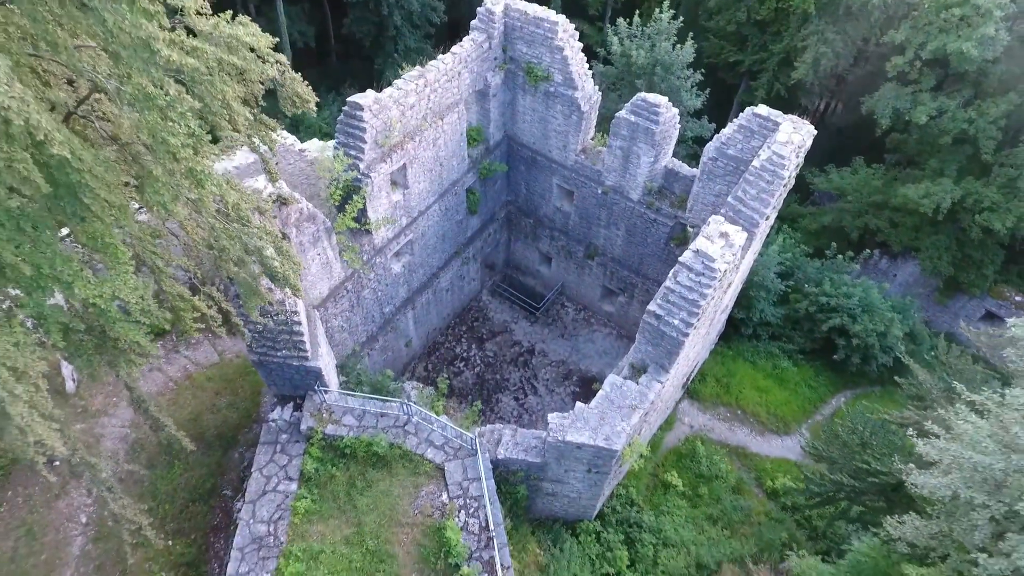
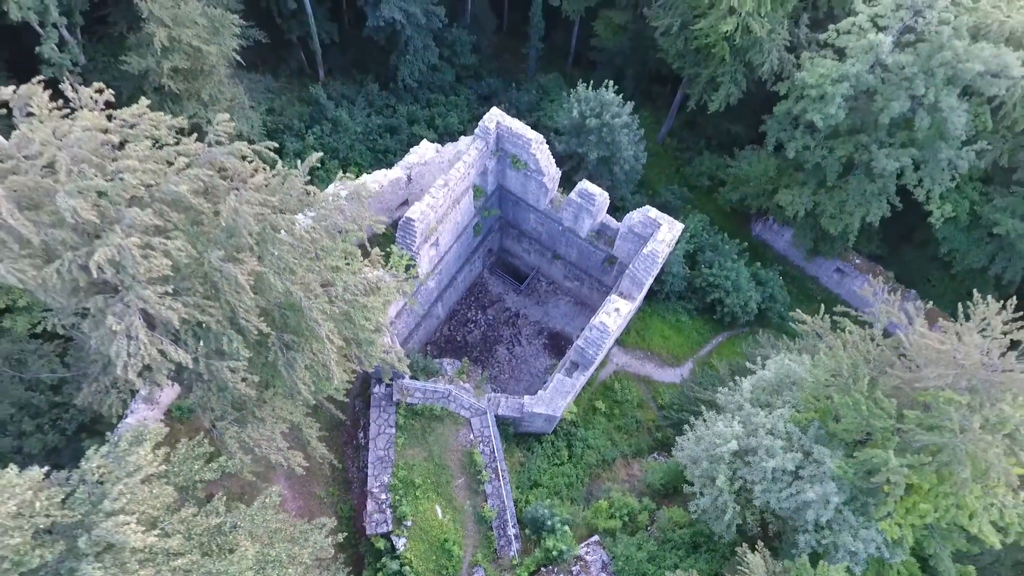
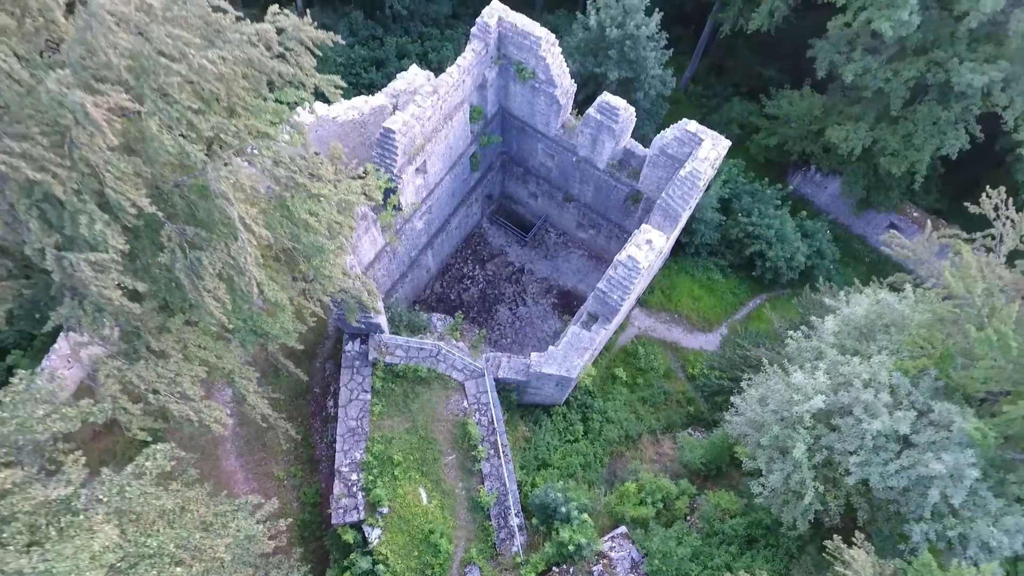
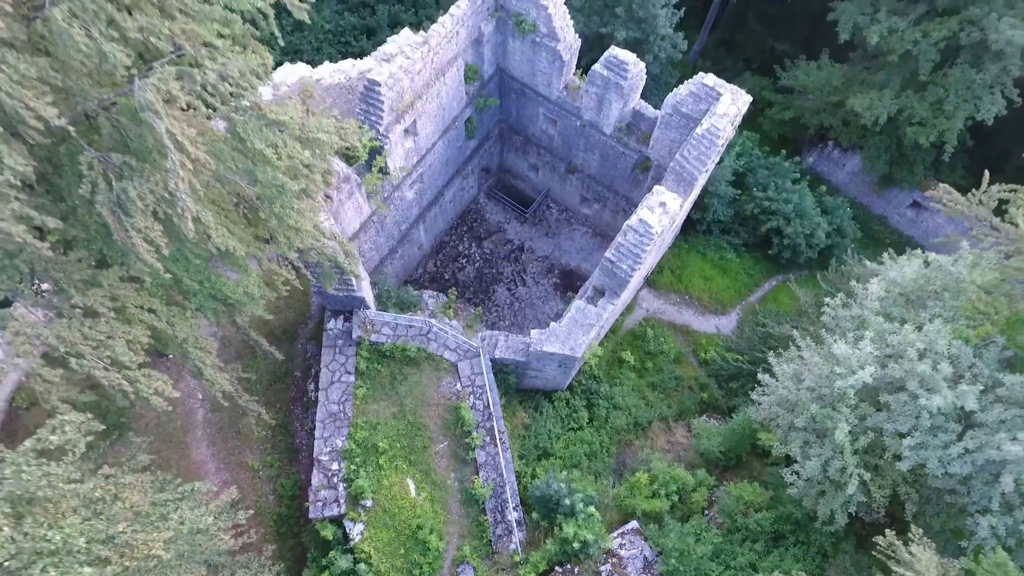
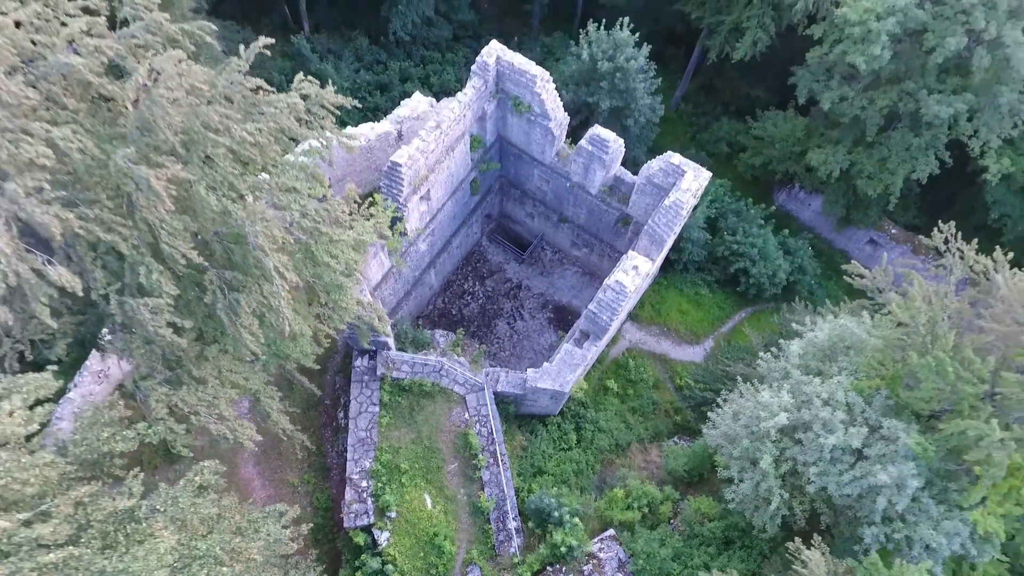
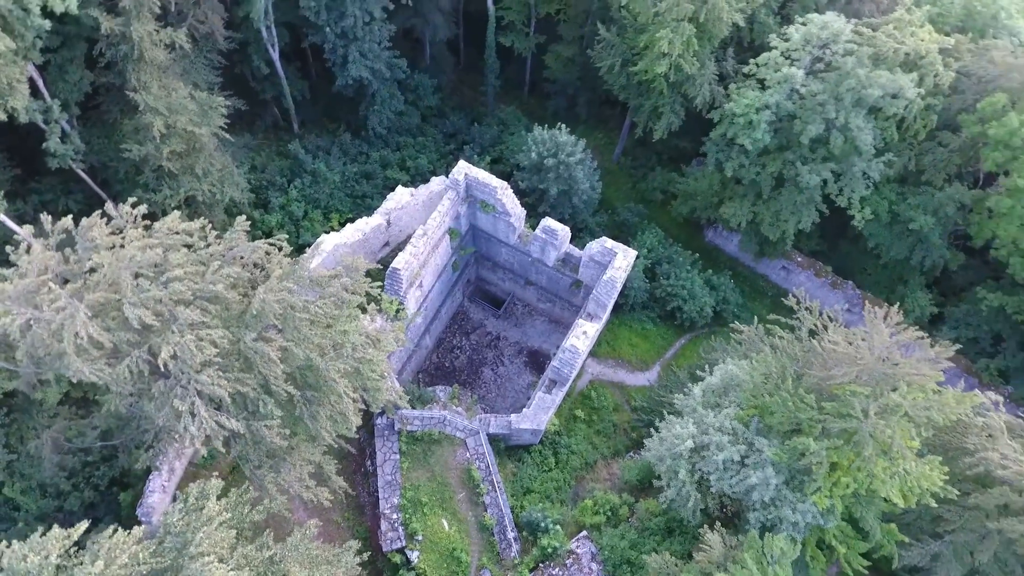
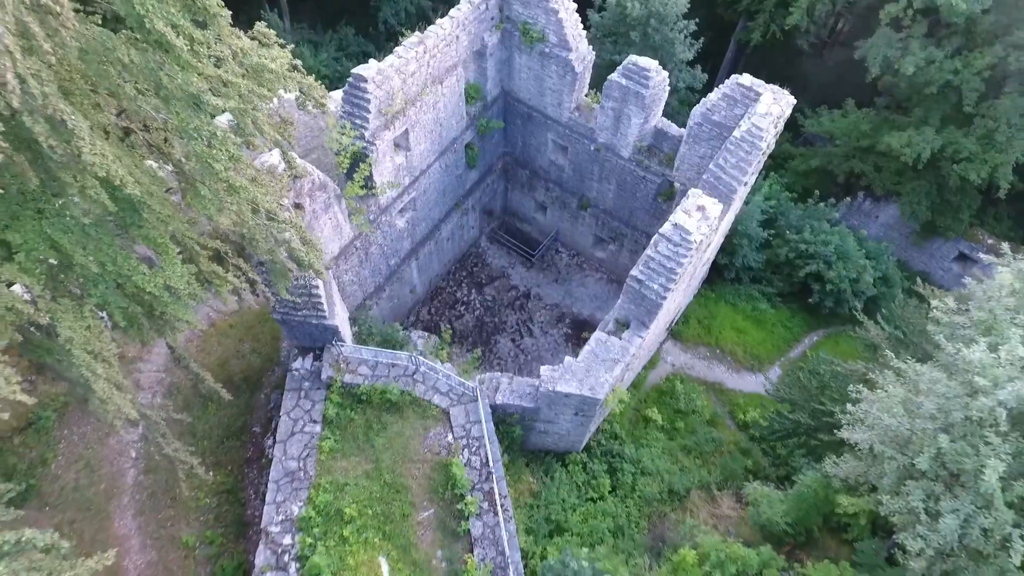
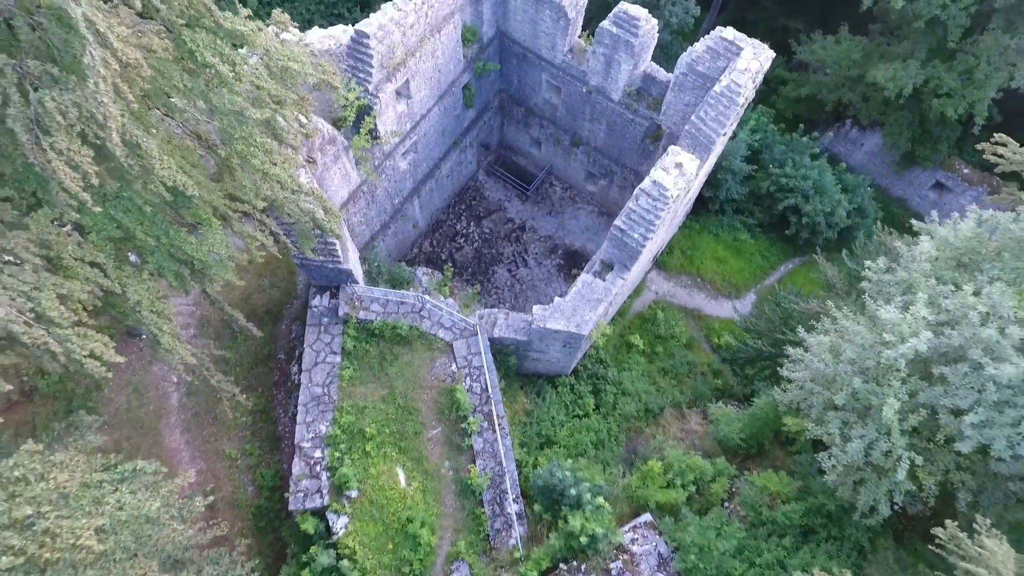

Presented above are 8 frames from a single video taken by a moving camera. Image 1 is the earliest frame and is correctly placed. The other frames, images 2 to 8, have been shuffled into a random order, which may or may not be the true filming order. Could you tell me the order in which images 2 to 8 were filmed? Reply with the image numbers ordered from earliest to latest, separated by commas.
7, 8, 4, 3, 5, 2, 6
